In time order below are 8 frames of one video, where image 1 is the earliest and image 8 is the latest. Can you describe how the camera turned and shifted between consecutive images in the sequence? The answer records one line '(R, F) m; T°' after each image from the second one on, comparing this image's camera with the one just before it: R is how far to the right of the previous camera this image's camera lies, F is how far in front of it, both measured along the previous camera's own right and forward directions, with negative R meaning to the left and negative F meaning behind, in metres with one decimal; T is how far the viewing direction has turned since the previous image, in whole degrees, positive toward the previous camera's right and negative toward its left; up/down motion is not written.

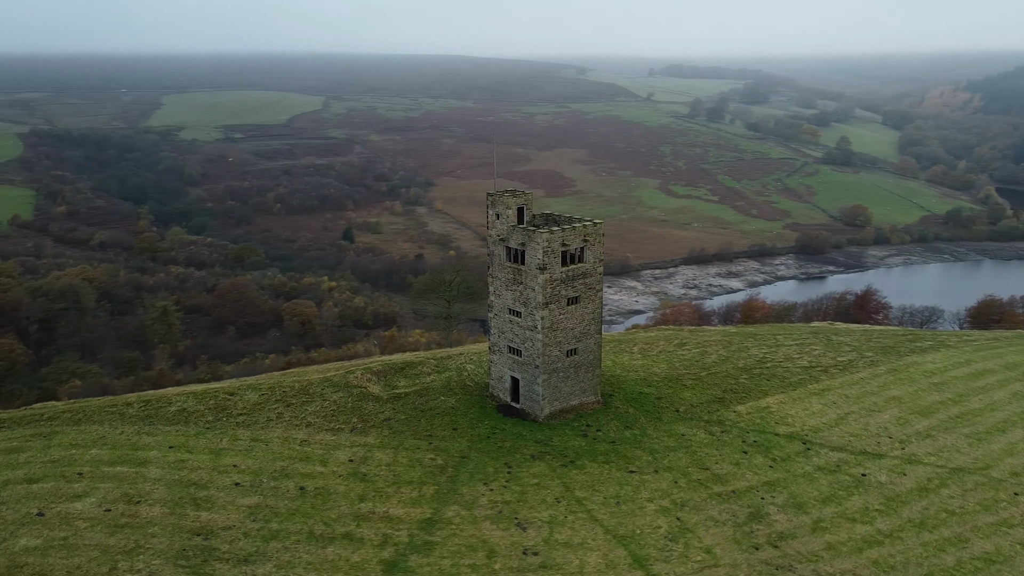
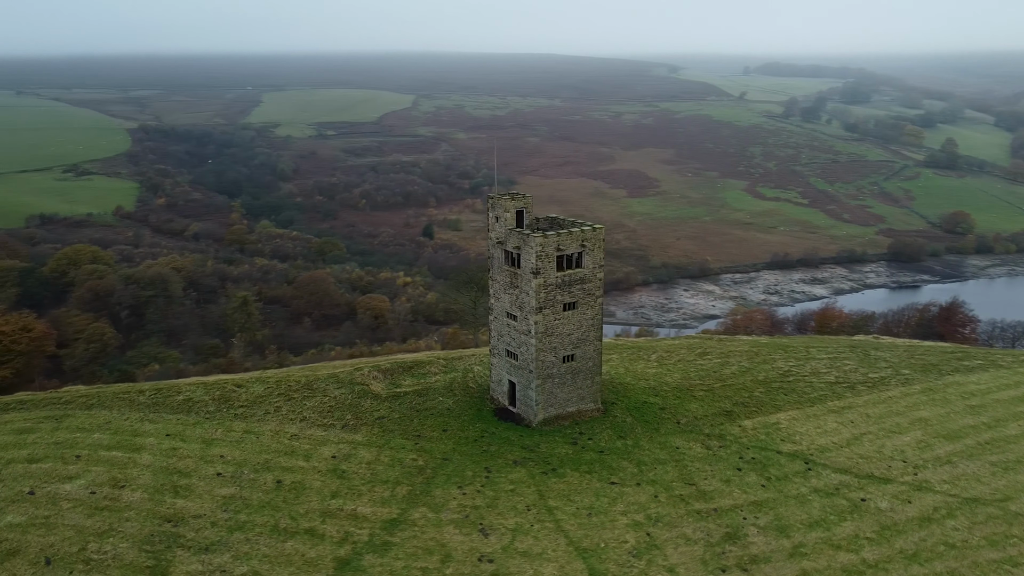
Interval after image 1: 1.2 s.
(+2.3, +0.2) m; -6°
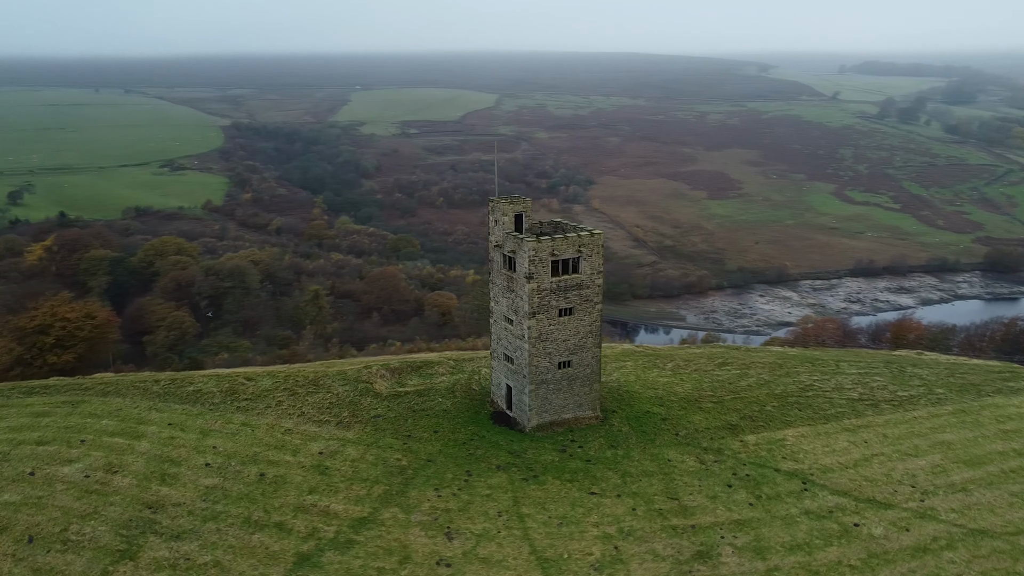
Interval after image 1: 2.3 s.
(+2.2, +0.2) m; -6°
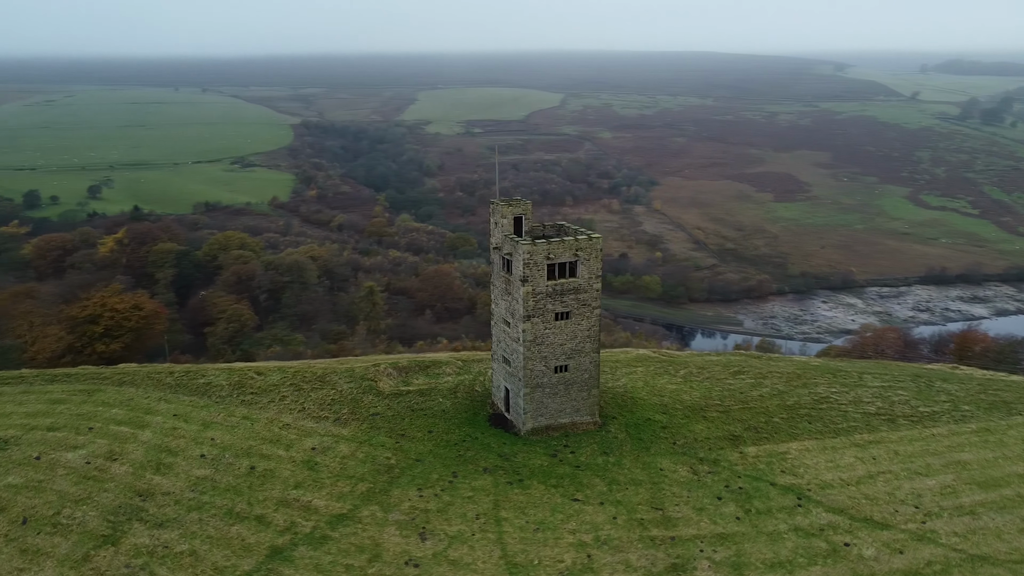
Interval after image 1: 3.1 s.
(+1.7, +0.1) m; -5°
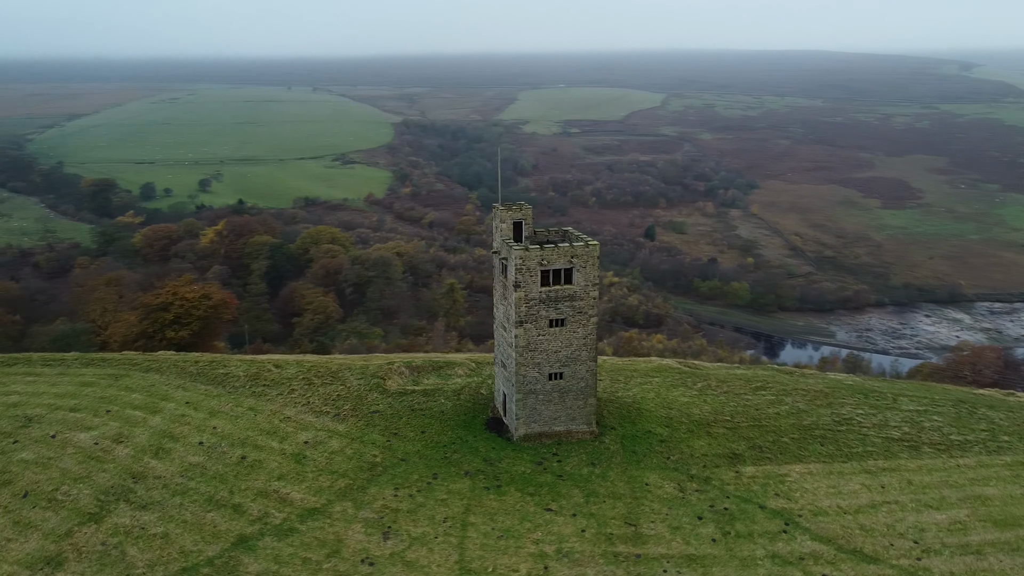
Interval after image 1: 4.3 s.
(+2.5, +0.2) m; -7°
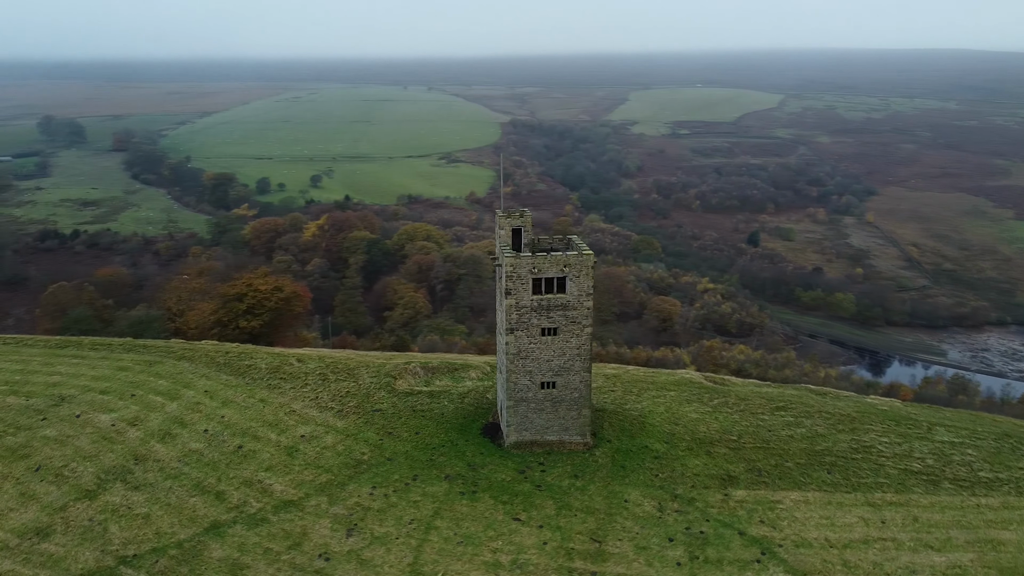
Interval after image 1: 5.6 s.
(+2.8, +0.2) m; -8°
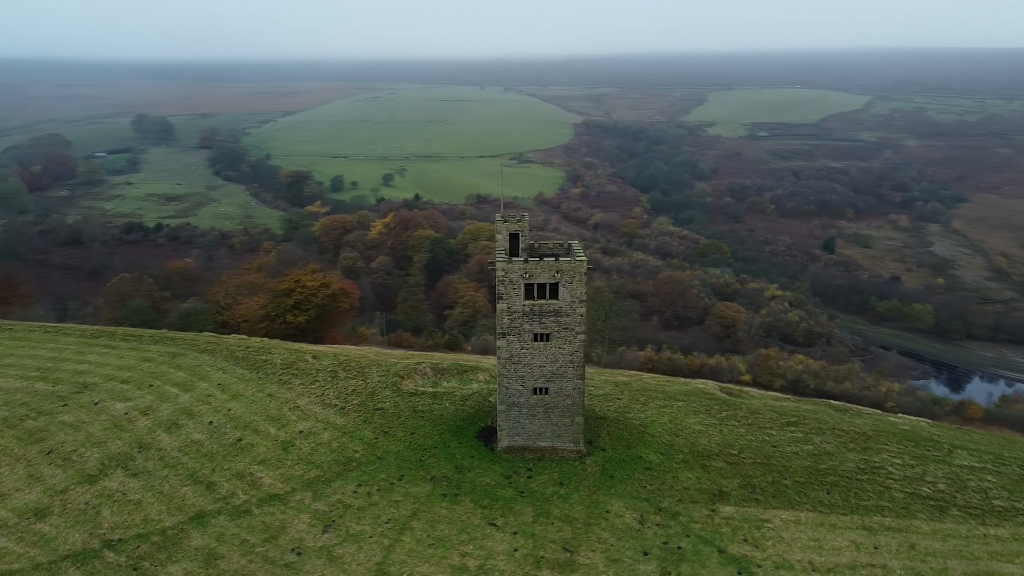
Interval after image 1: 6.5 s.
(+2.0, +0.1) m; -5°
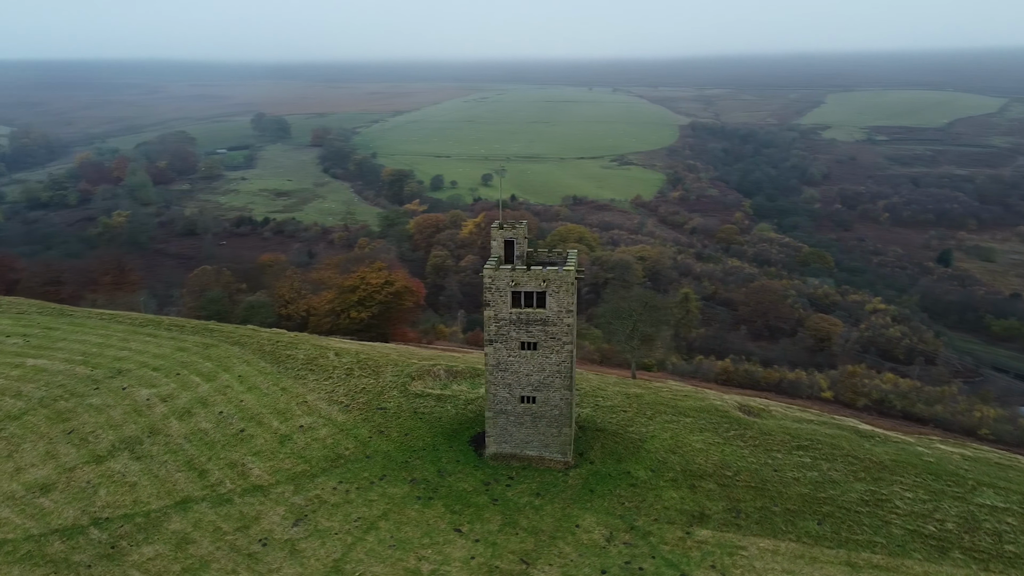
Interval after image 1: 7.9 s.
(+2.8, +0.2) m; -8°
